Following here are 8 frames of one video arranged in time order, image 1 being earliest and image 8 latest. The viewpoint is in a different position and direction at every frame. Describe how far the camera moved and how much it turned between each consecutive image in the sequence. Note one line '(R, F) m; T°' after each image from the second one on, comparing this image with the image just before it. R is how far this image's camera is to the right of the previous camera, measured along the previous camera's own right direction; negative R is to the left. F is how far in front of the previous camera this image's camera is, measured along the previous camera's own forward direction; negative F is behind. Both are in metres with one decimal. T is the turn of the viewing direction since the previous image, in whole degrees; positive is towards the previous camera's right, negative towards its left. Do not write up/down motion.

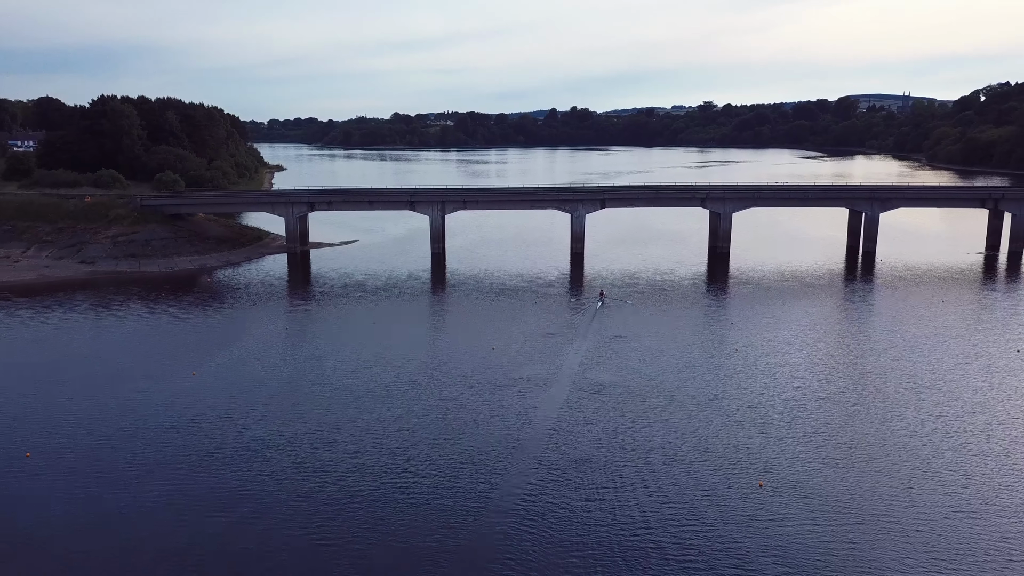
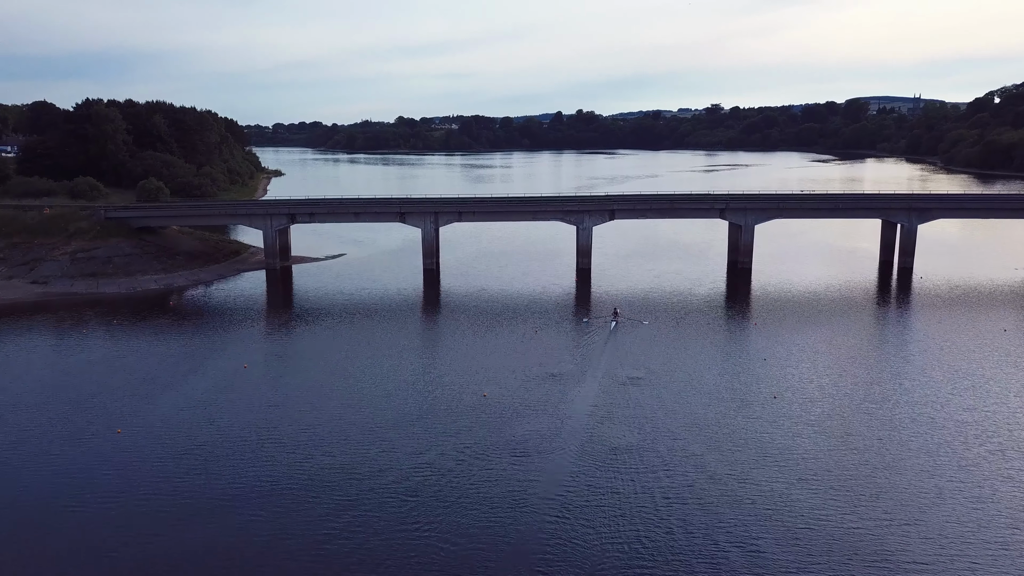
(+0.3, +6.5) m; 0°
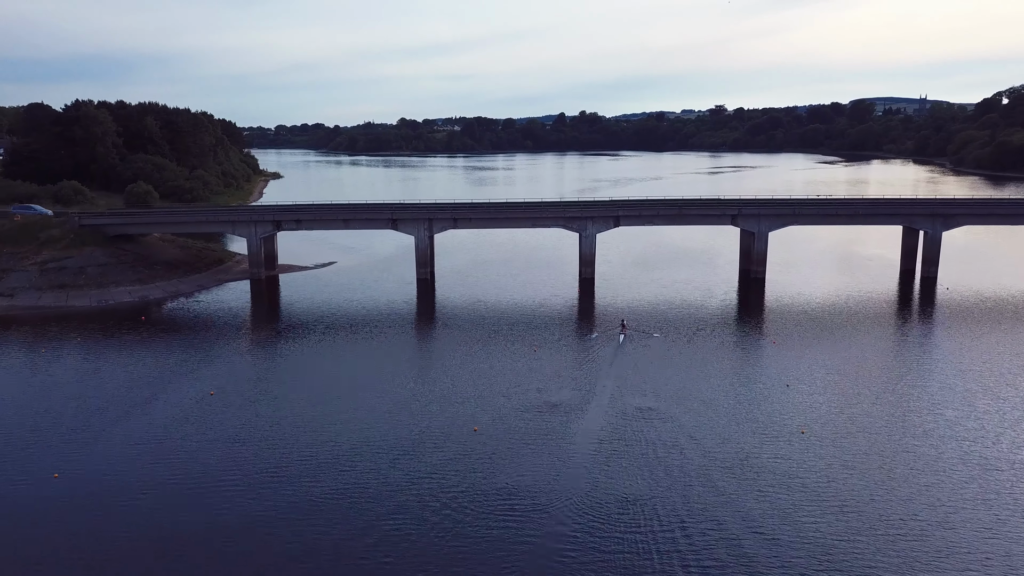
(+0.2, +3.8) m; 0°
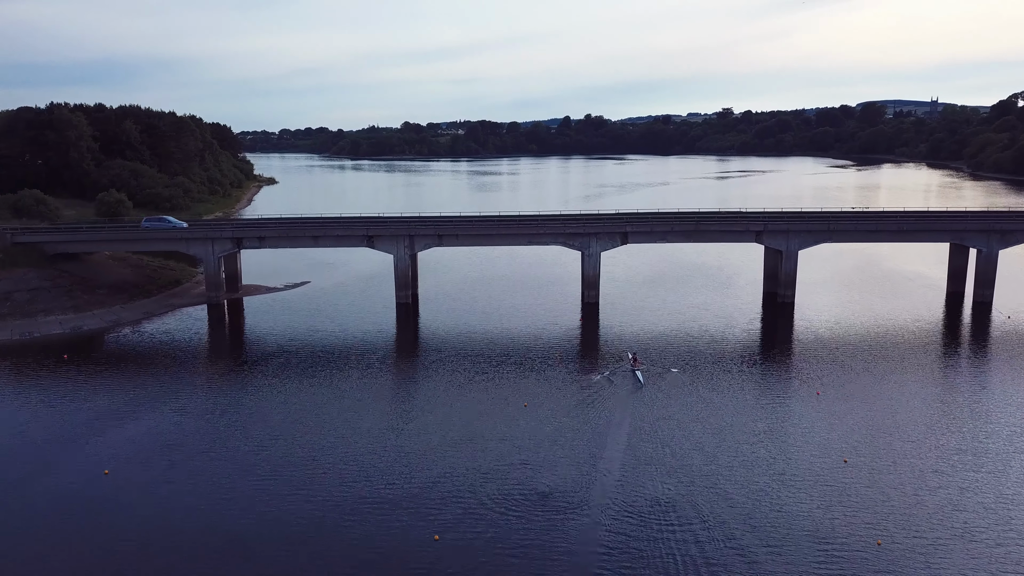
(+0.6, +7.8) m; 0°
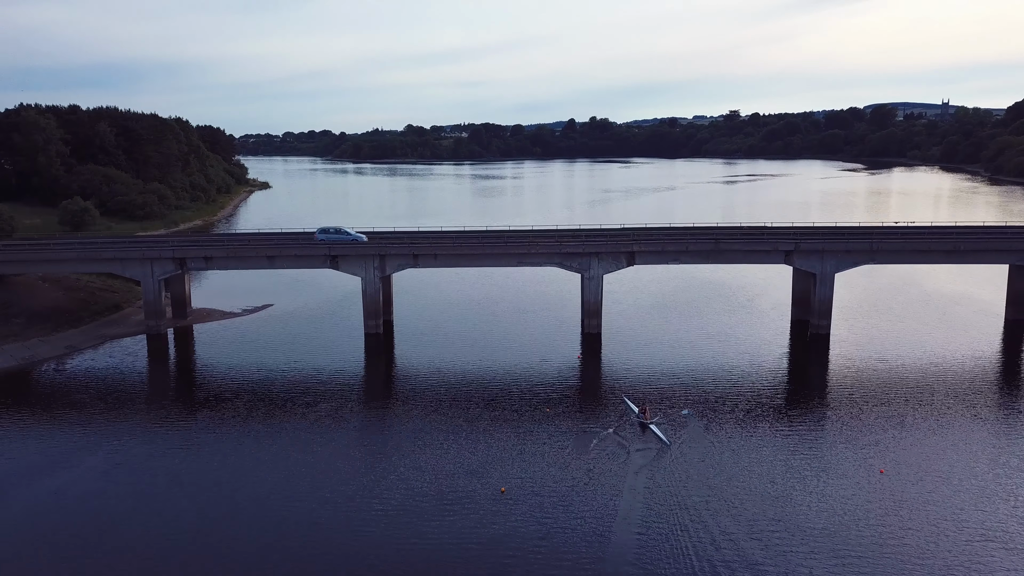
(+0.7, +7.9) m; 0°
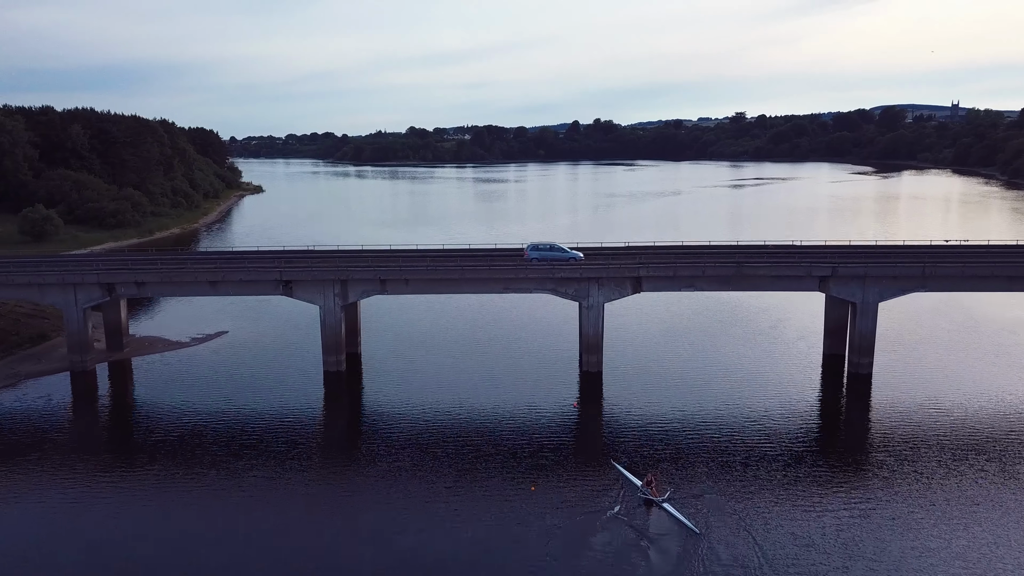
(+0.6, +7.1) m; 0°
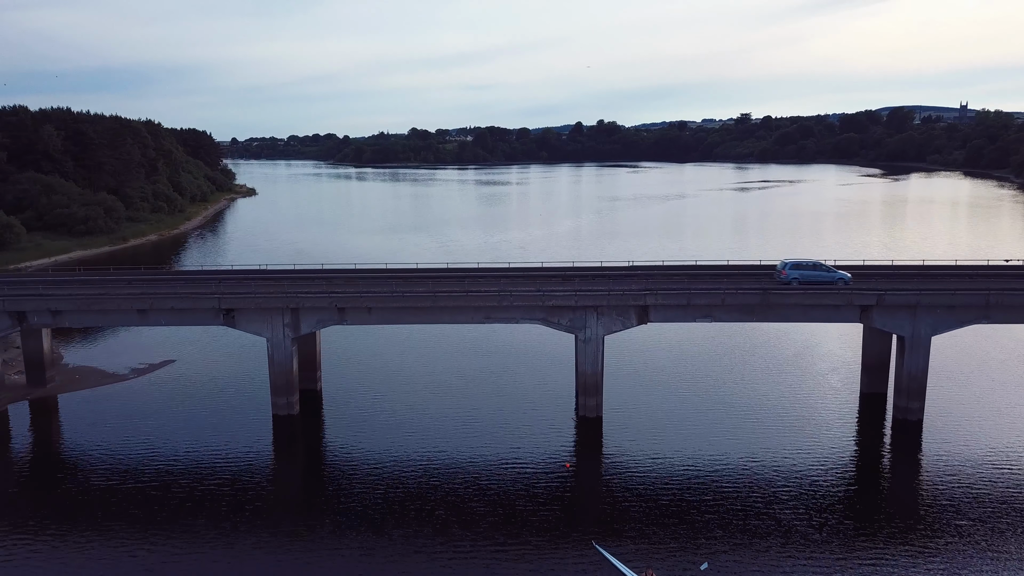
(+0.6, +6.3) m; 0°
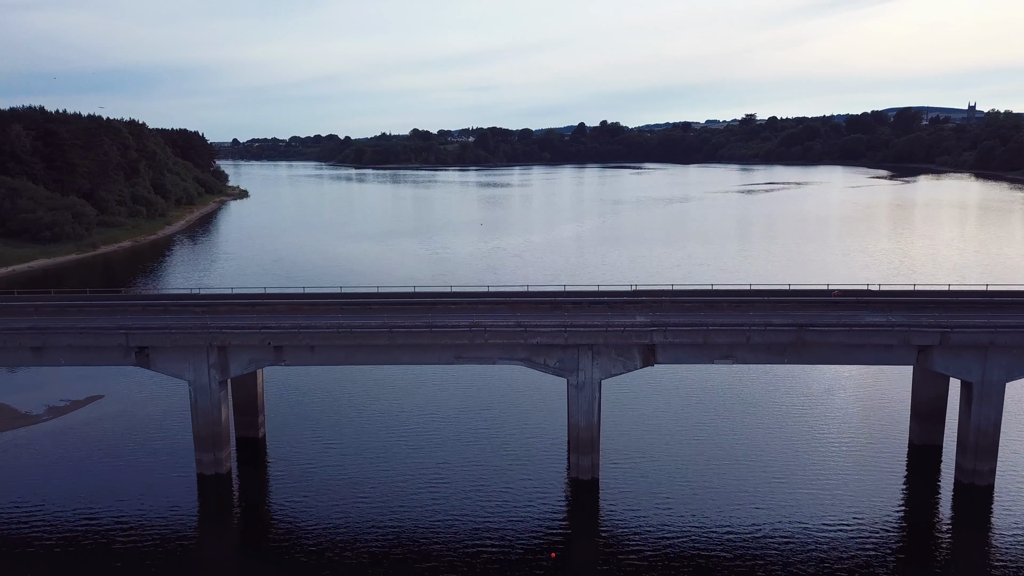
(+0.6, +6.2) m; 0°
